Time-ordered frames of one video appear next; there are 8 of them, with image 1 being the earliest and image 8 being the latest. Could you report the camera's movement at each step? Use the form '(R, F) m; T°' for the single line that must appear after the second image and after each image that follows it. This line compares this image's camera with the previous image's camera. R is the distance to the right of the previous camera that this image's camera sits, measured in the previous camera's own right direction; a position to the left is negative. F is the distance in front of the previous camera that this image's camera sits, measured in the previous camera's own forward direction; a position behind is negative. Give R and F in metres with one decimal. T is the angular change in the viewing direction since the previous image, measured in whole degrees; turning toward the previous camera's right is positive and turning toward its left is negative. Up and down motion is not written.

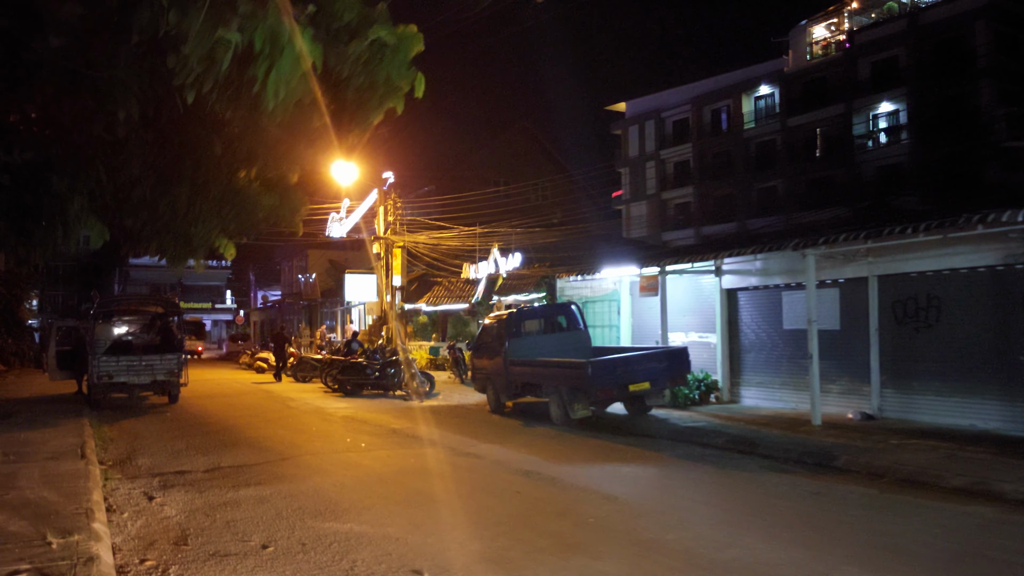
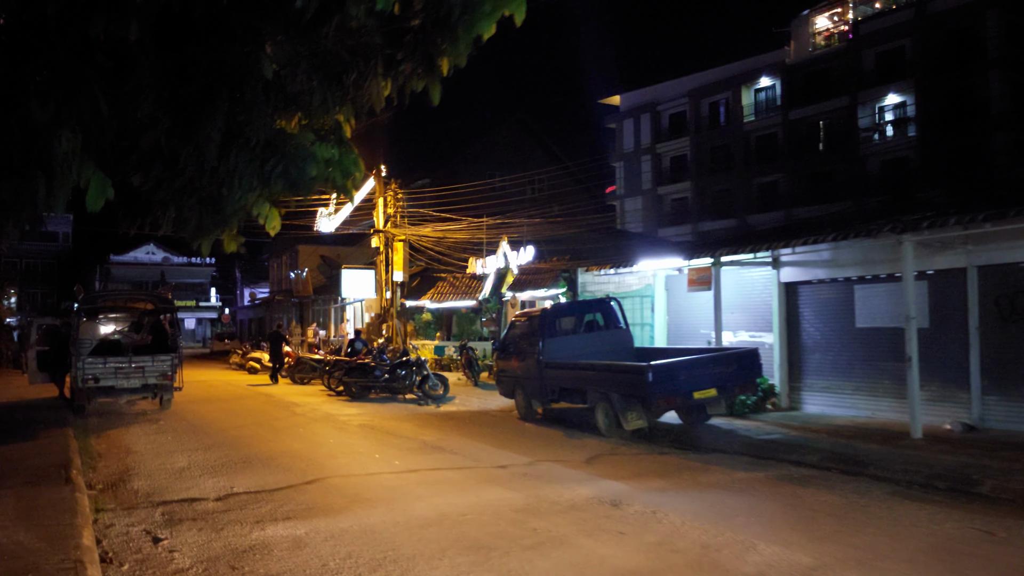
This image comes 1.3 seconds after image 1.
(-0.8, +1.6) m; +1°
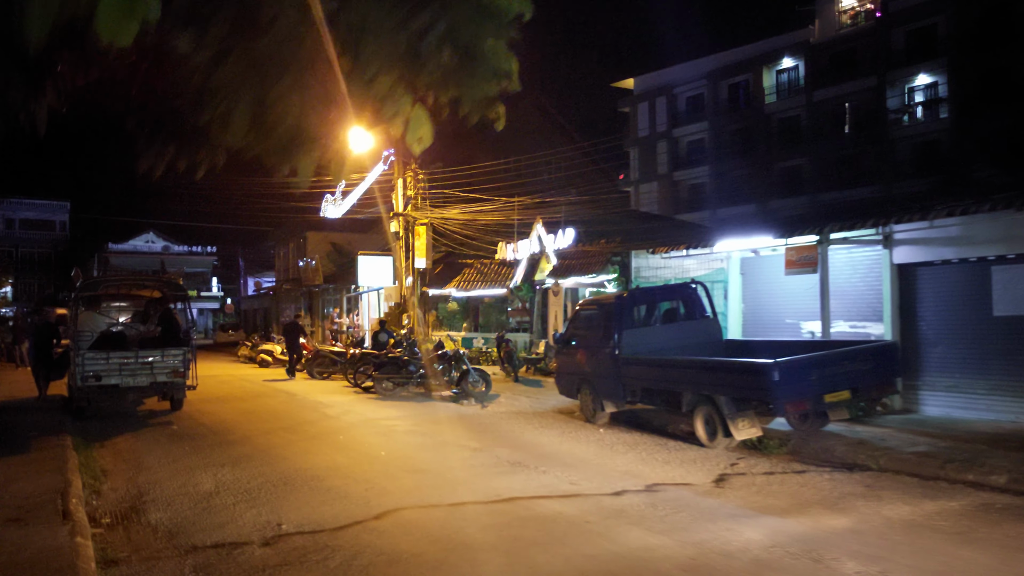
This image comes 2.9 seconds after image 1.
(-0.9, +2.0) m; 0°
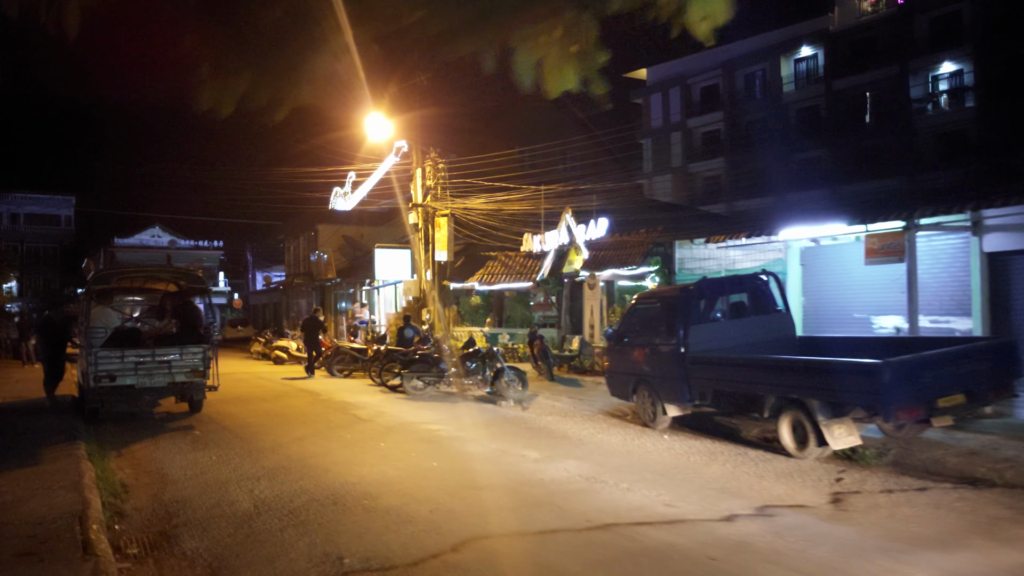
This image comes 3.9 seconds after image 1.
(-0.6, +1.1) m; 0°
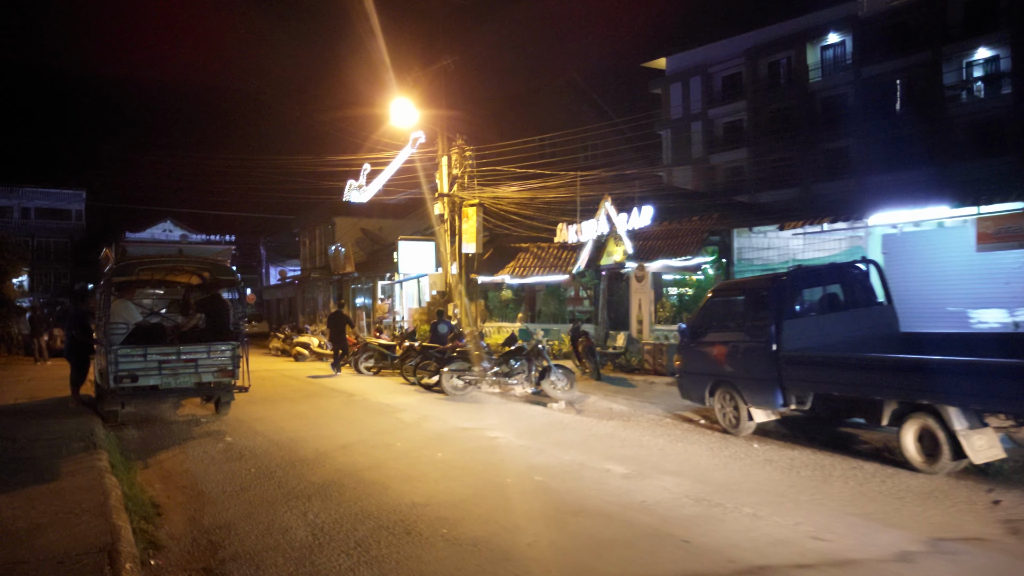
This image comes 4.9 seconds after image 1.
(-0.6, +1.2) m; 0°
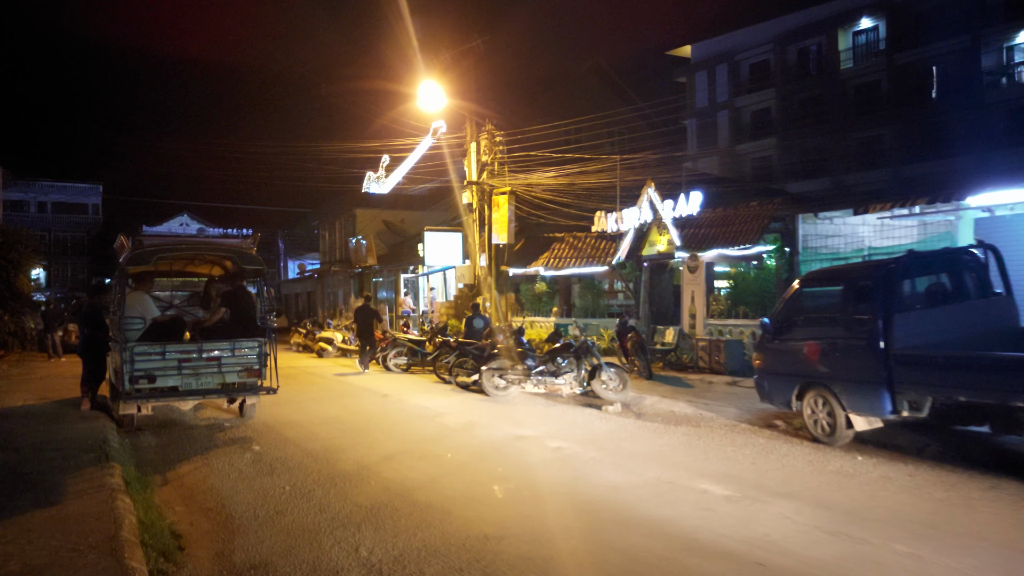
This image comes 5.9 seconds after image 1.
(-0.5, +1.2) m; -1°
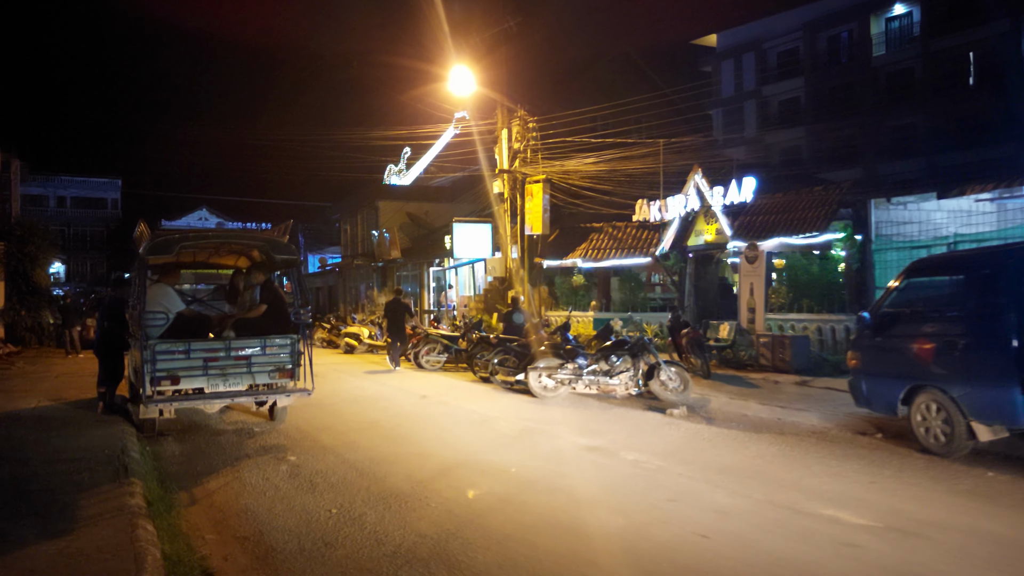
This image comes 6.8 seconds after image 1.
(-0.4, +1.1) m; -1°
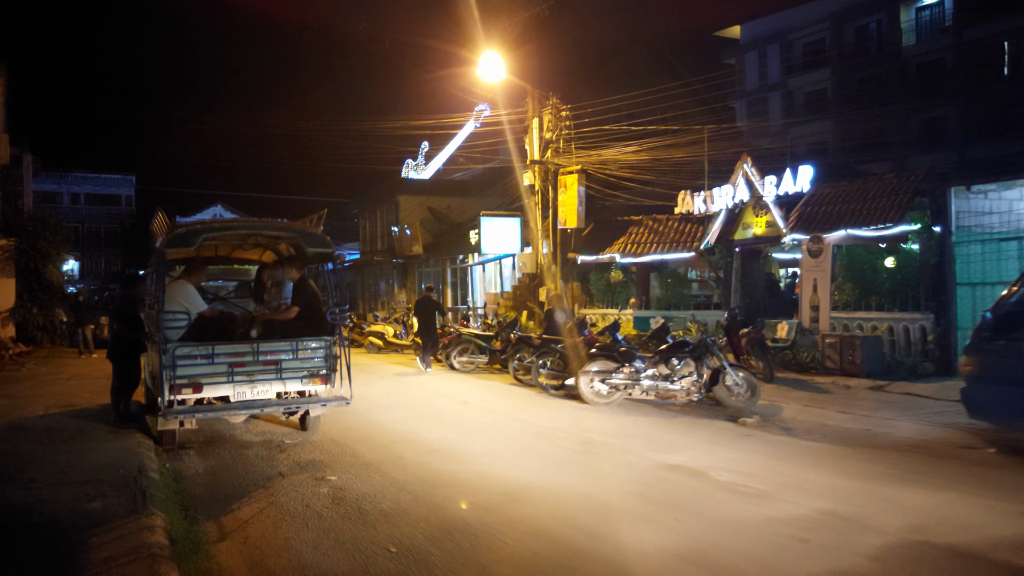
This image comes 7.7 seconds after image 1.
(-0.4, +1.1) m; -1°
